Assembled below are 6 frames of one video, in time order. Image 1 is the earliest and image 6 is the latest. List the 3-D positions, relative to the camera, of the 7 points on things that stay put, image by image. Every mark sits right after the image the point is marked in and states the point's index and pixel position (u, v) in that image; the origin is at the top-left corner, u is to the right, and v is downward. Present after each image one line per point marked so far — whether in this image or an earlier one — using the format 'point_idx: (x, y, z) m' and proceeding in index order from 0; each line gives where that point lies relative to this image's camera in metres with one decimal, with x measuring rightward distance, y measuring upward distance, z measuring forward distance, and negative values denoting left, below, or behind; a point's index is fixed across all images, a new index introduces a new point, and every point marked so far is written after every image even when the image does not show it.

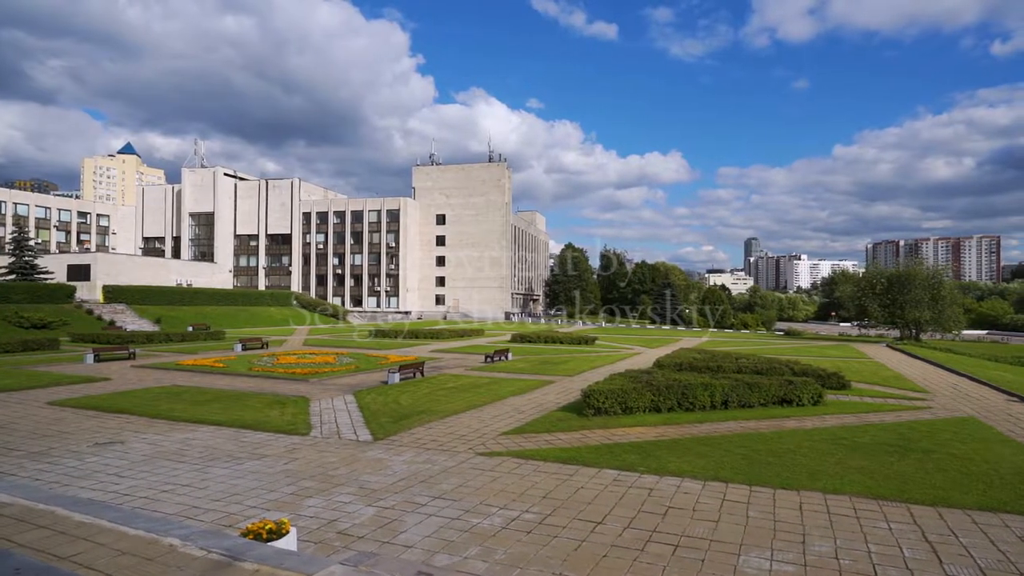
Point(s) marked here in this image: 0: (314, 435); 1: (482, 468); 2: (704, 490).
0: (-3.4, -2.5, +9.7) m
1: (-0.4, -2.4, +7.5) m
2: (+2.3, -2.4, +6.6) m
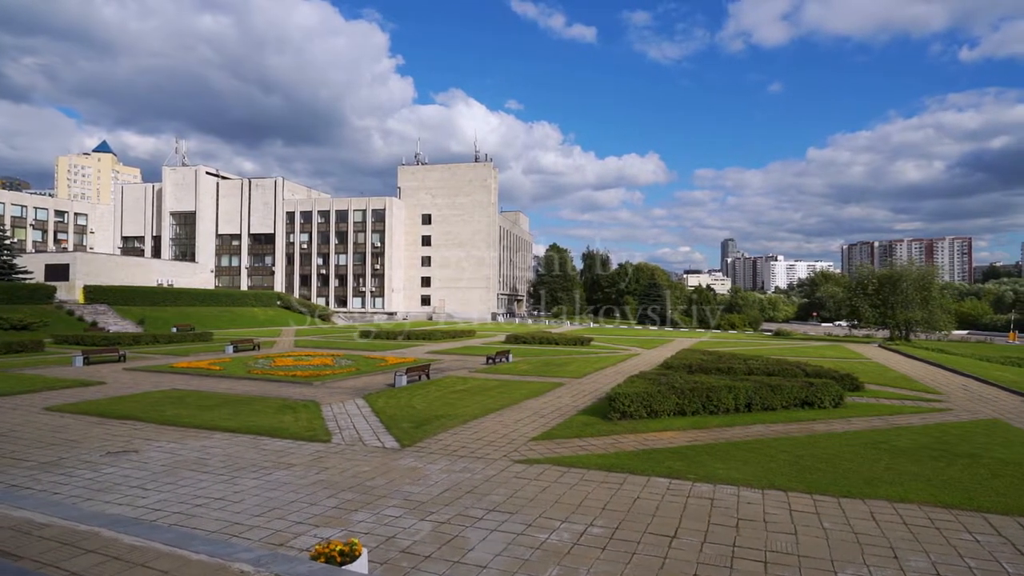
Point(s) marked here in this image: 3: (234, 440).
0: (-2.9, -2.5, +9.3) m
1: (+0.2, -2.4, +7.2) m
2: (+2.9, -2.4, +6.4) m
3: (-4.7, -2.6, +9.5) m
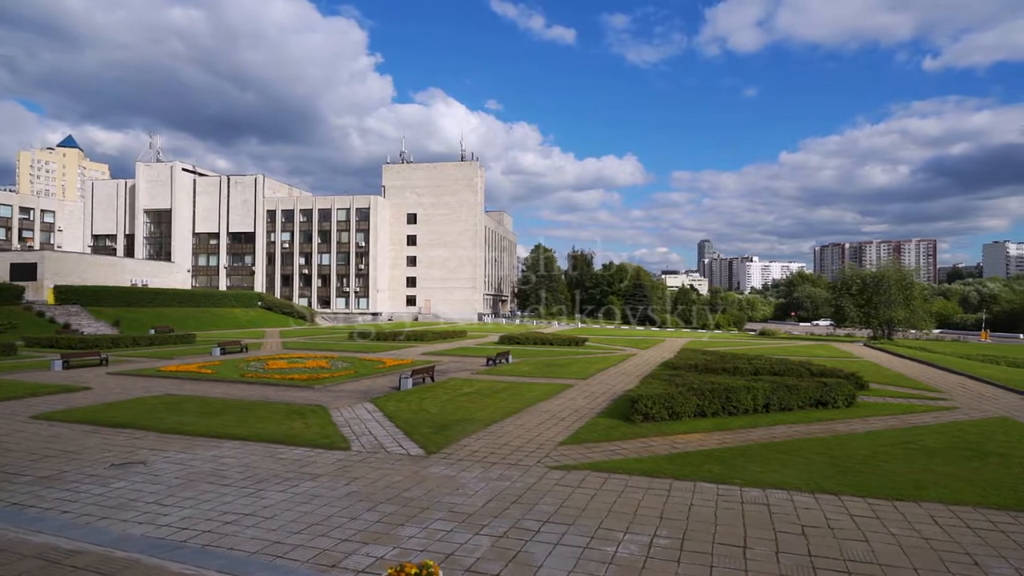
0: (-2.5, -2.6, +9.0) m
1: (+0.7, -2.4, +7.0) m
2: (+3.4, -2.4, +6.2) m
3: (-4.3, -2.6, +9.1) m
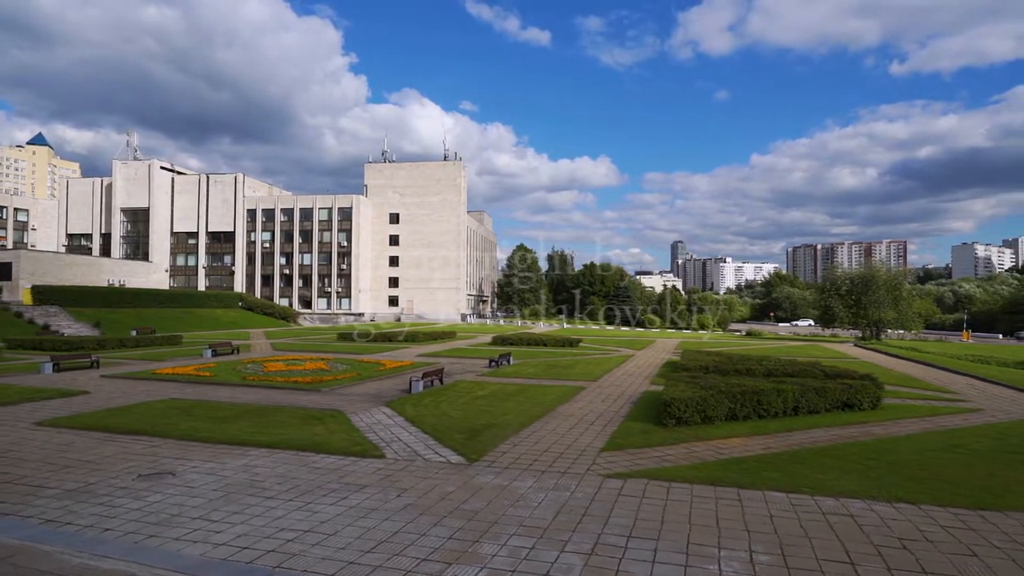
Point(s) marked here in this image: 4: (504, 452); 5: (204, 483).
0: (-1.8, -2.5, +8.5) m
1: (+1.4, -2.4, +6.6) m
2: (+4.2, -2.4, +6.0) m
3: (-3.6, -2.6, +8.6) m
4: (-0.1, -2.6, +8.8) m
5: (-3.9, -2.5, +7.2) m
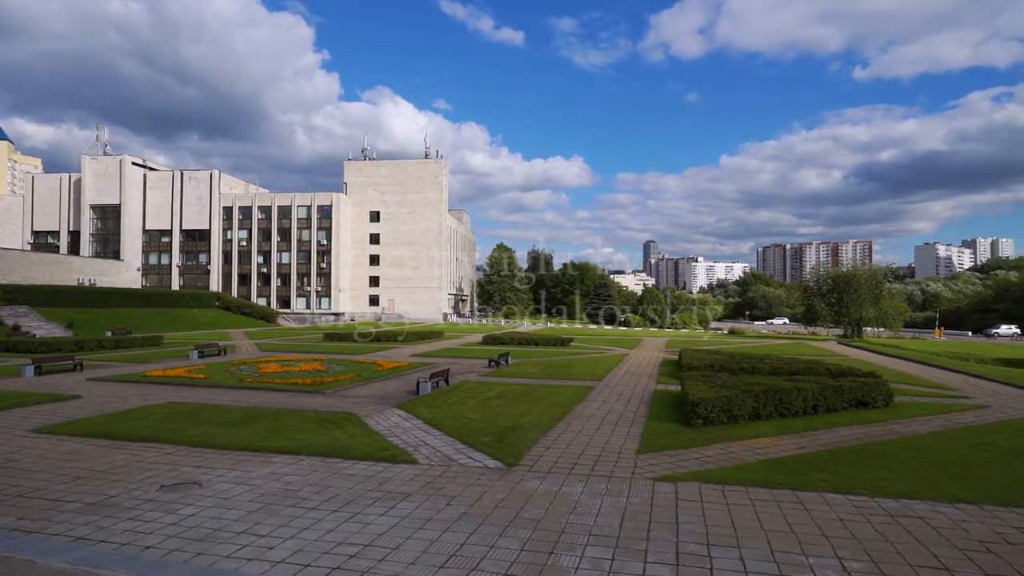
0: (-1.2, -2.5, +8.2) m
1: (+2.0, -2.4, +6.4) m
2: (+4.8, -2.4, +5.9) m
3: (-3.1, -2.6, +8.2) m
4: (+0.4, -2.5, +8.5) m
5: (-3.3, -2.5, +6.8) m
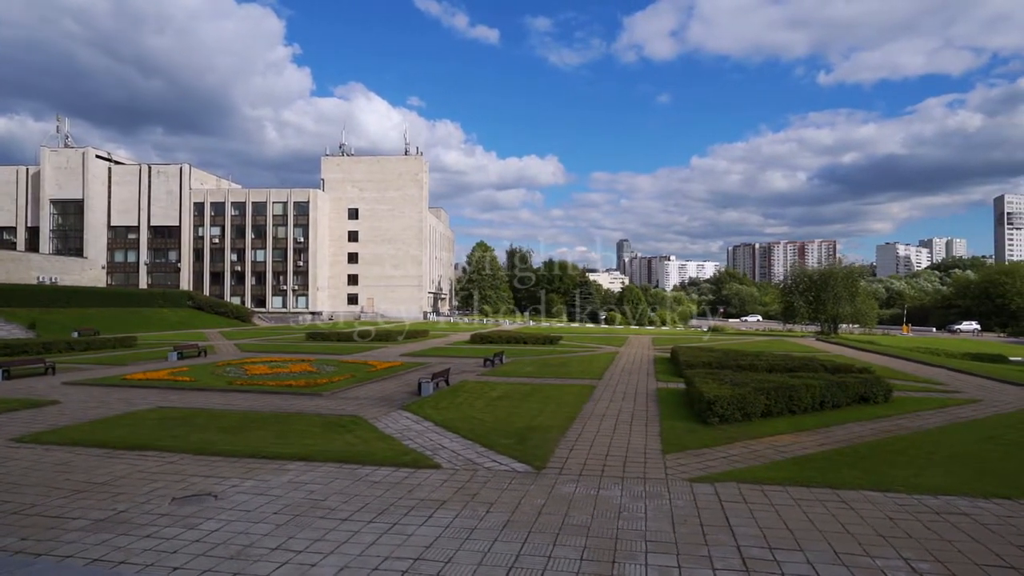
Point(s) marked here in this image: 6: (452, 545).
0: (-0.9, -2.5, +7.9) m
1: (+2.5, -2.4, +6.3) m
2: (+5.3, -2.3, +5.9) m
3: (-2.7, -2.5, +7.9) m
4: (+0.8, -2.5, +8.3) m
5: (-2.9, -2.5, +6.4) m
6: (-0.6, -2.4, +5.2) m
